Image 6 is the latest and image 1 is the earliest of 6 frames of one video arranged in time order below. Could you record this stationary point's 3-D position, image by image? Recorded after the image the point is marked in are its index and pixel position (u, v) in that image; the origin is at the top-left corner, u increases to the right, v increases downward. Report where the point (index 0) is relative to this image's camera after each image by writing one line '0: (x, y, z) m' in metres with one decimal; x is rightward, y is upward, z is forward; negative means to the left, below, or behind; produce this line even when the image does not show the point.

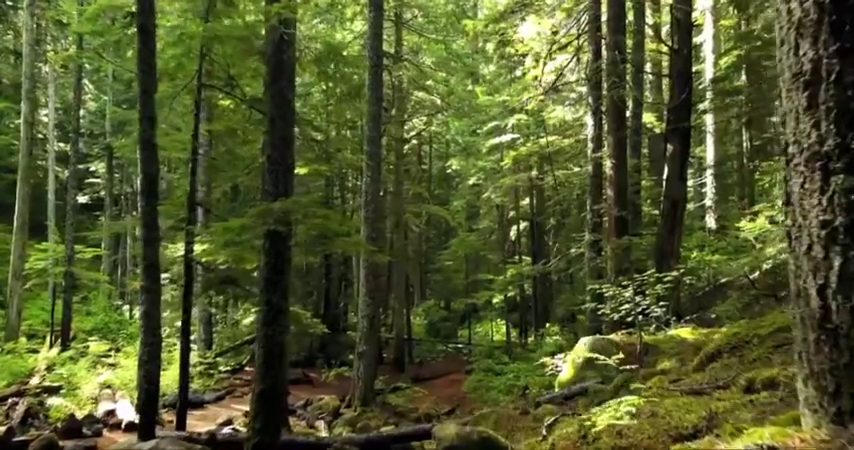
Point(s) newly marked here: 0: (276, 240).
0: (-1.9, -0.2, +7.6) m
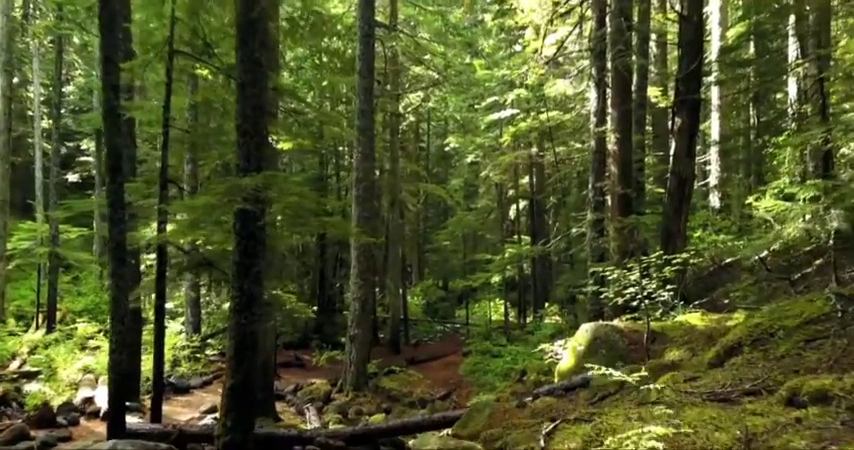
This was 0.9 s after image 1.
0: (-2.0, +0.1, +6.9) m
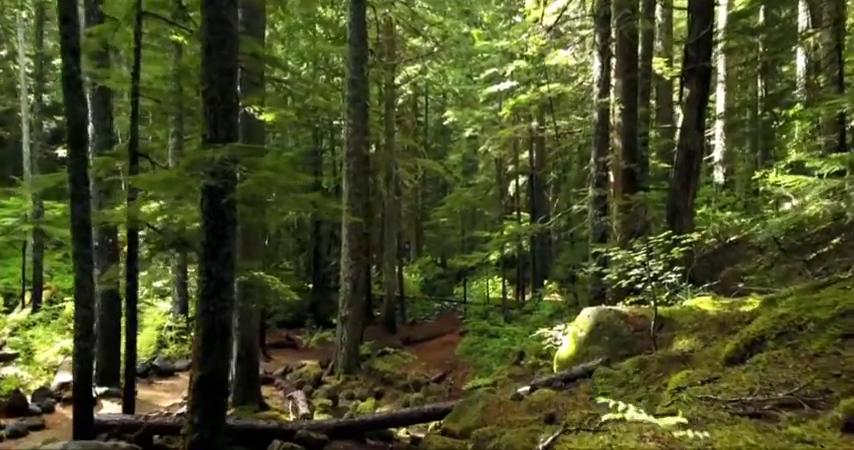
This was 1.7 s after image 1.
0: (-2.1, +0.3, +6.2) m
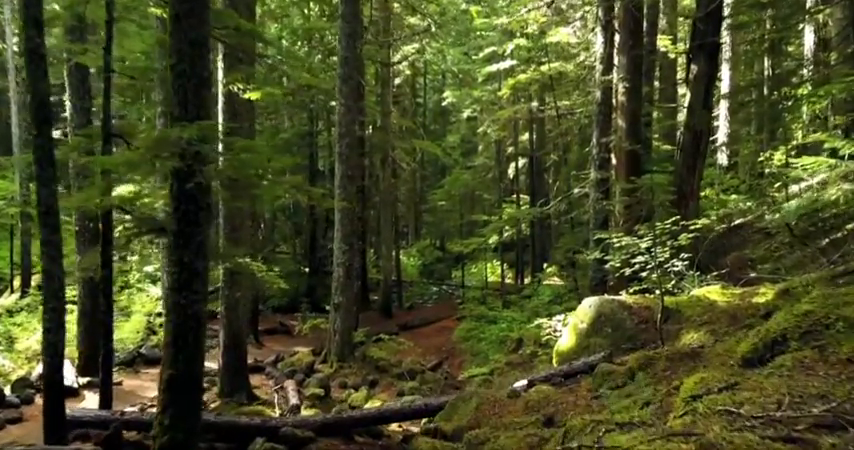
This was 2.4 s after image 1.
0: (-2.2, +0.4, +5.7) m
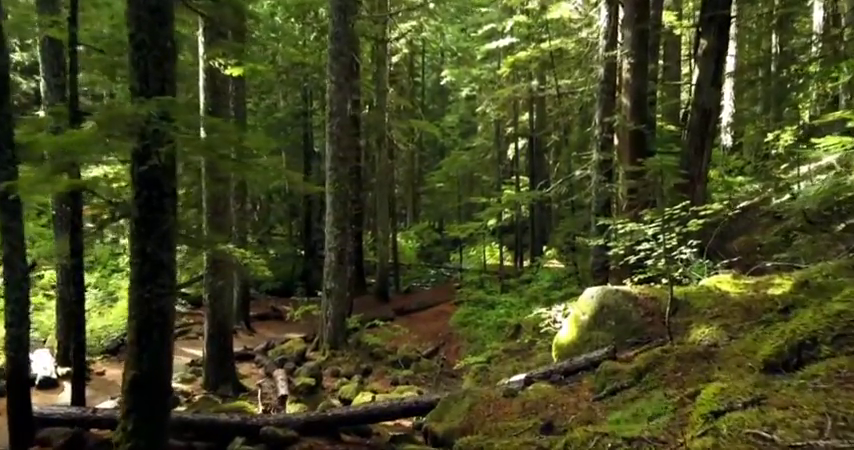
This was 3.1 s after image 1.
0: (-2.4, +0.5, +5.1) m
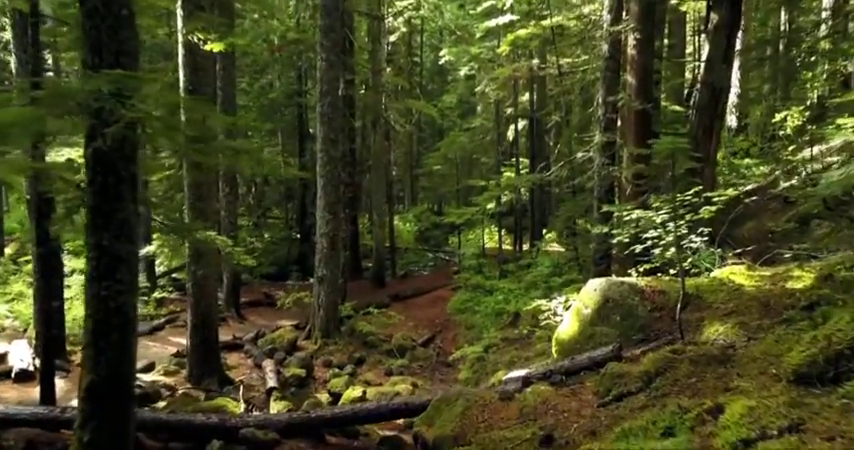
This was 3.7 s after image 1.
0: (-2.5, +0.6, +4.6) m
